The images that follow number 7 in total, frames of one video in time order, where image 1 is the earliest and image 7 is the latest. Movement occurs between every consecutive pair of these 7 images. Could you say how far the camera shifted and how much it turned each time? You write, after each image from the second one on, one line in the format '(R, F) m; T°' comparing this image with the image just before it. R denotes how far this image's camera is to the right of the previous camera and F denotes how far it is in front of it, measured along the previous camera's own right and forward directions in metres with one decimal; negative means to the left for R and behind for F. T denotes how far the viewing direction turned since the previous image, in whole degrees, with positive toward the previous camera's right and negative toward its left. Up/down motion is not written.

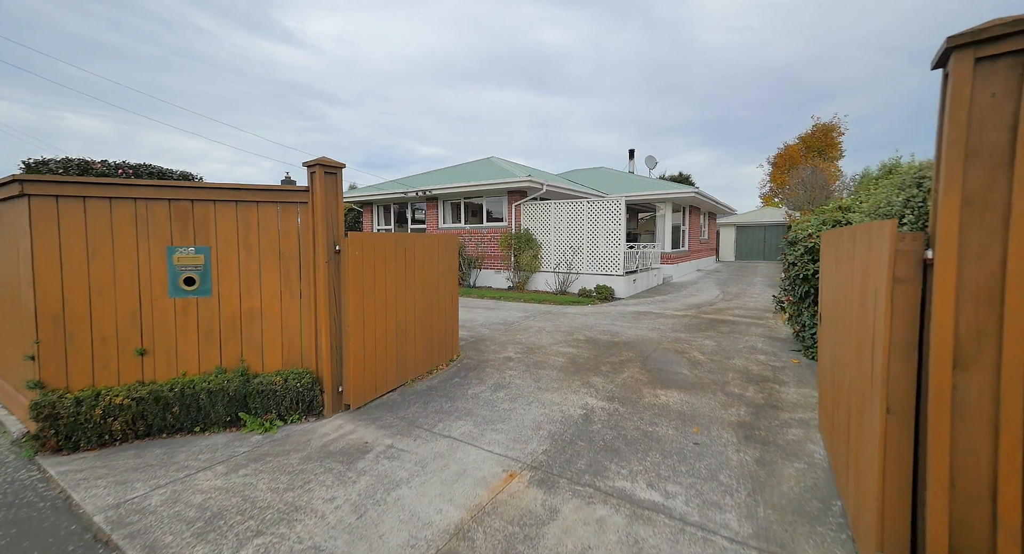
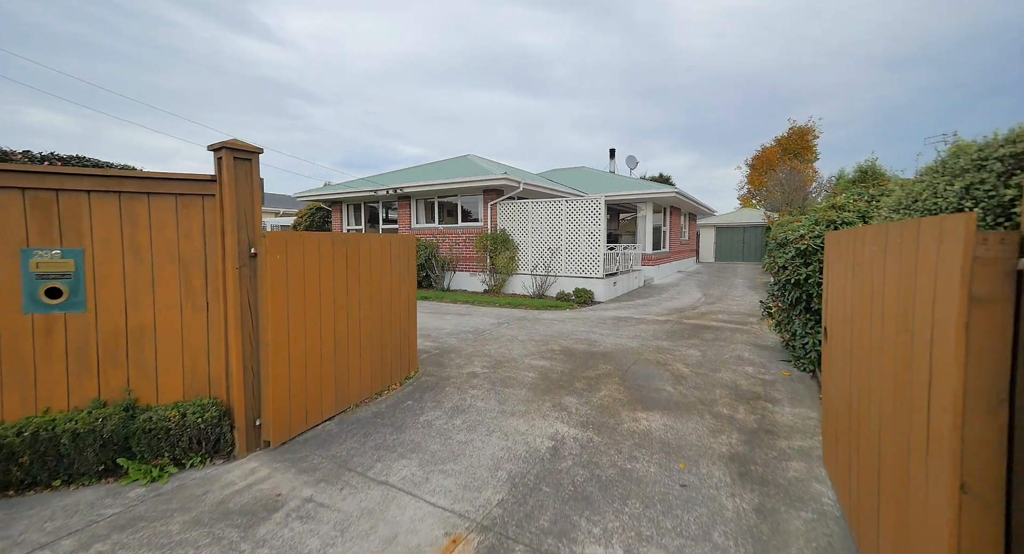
(+0.2, +0.5) m; +2°
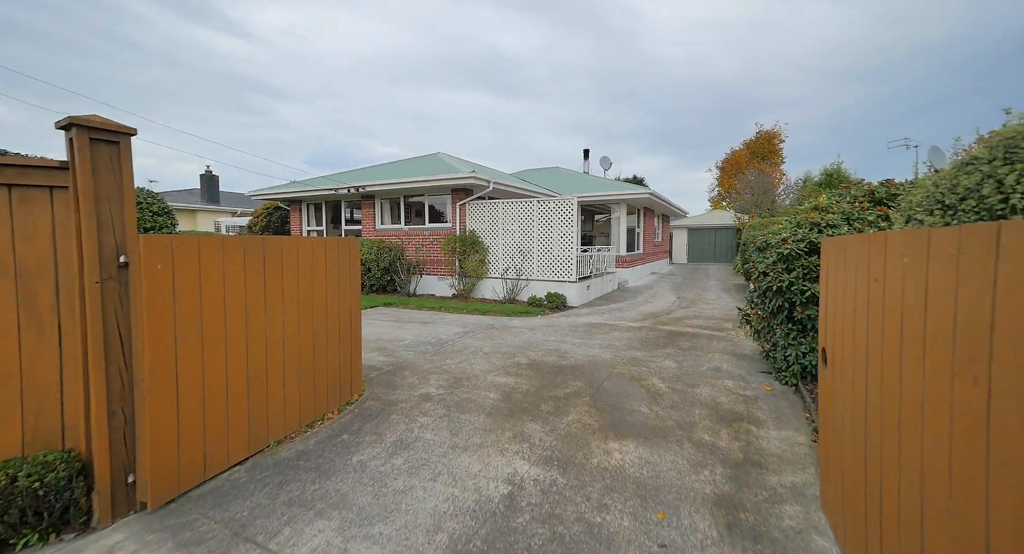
(+0.2, +0.5) m; +3°
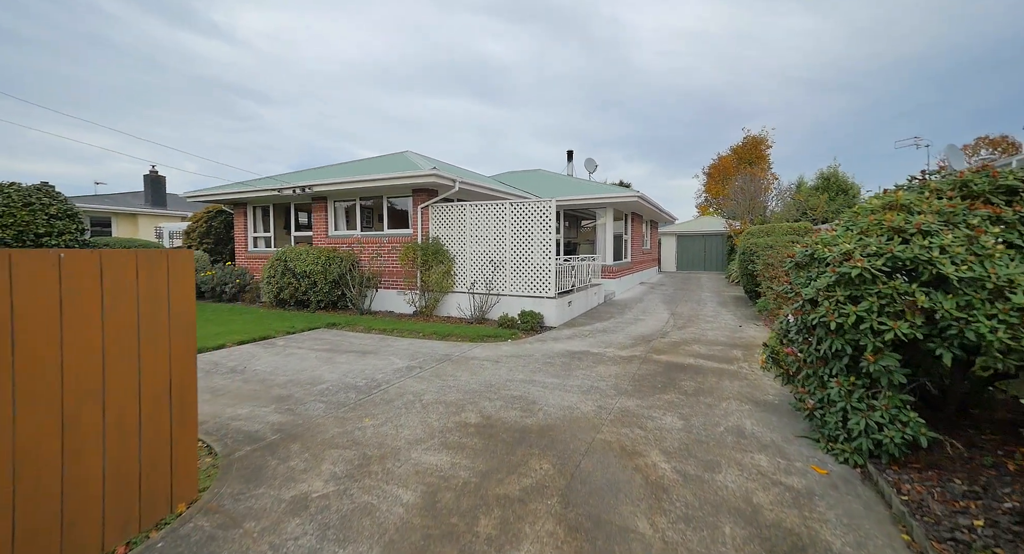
(+0.4, +1.4) m; +2°
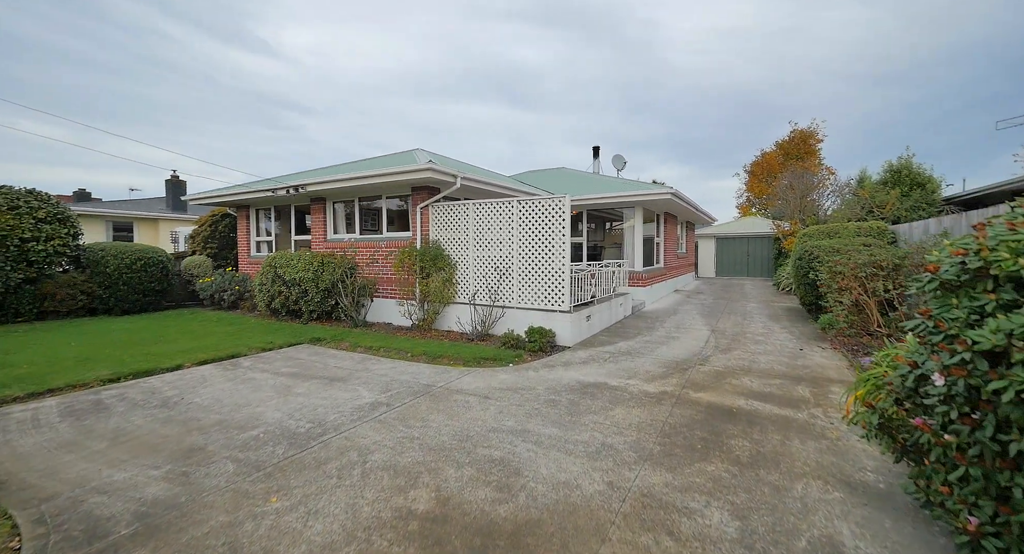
(+0.4, +1.2) m; -4°
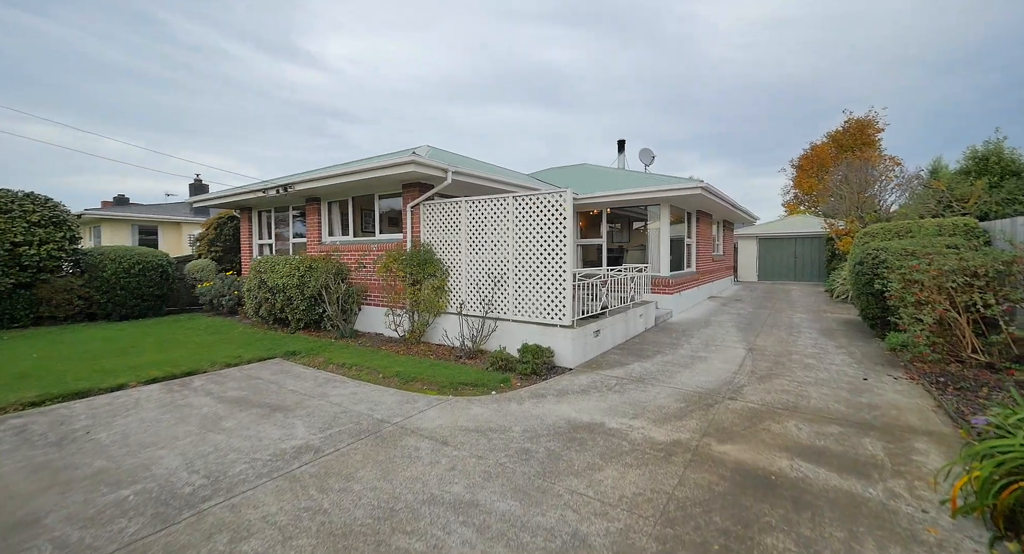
(+0.5, +1.0) m; -4°
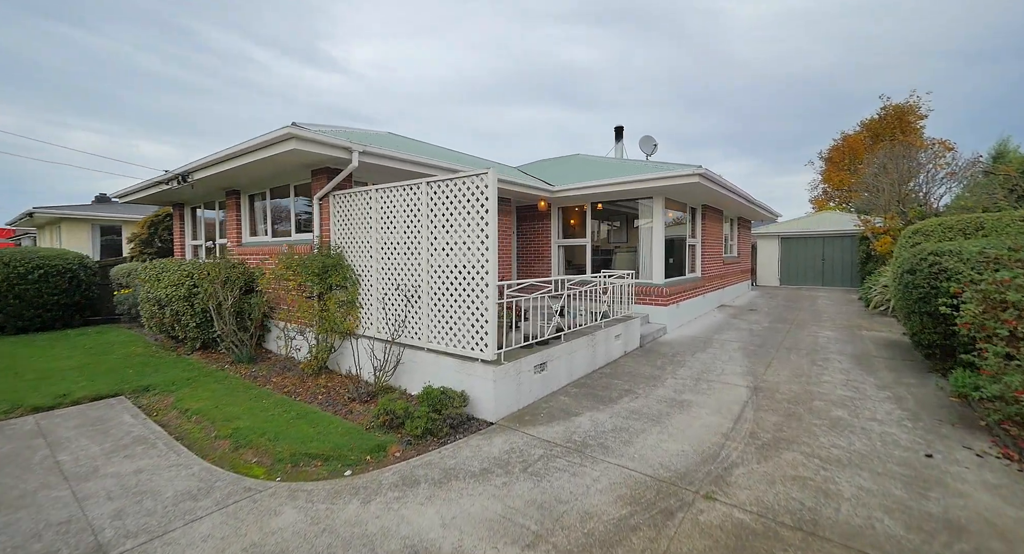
(+1.1, +1.7) m; -2°
